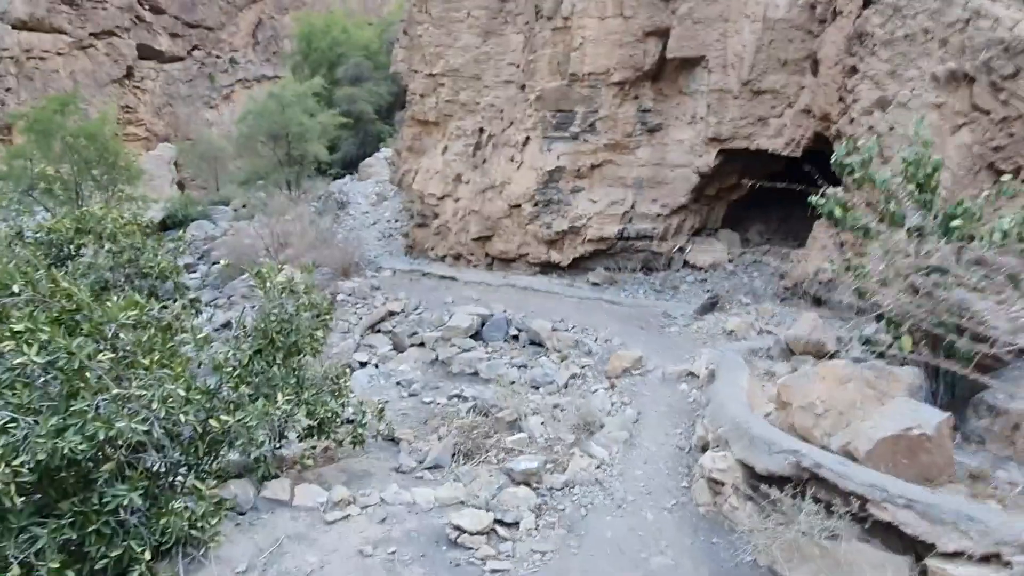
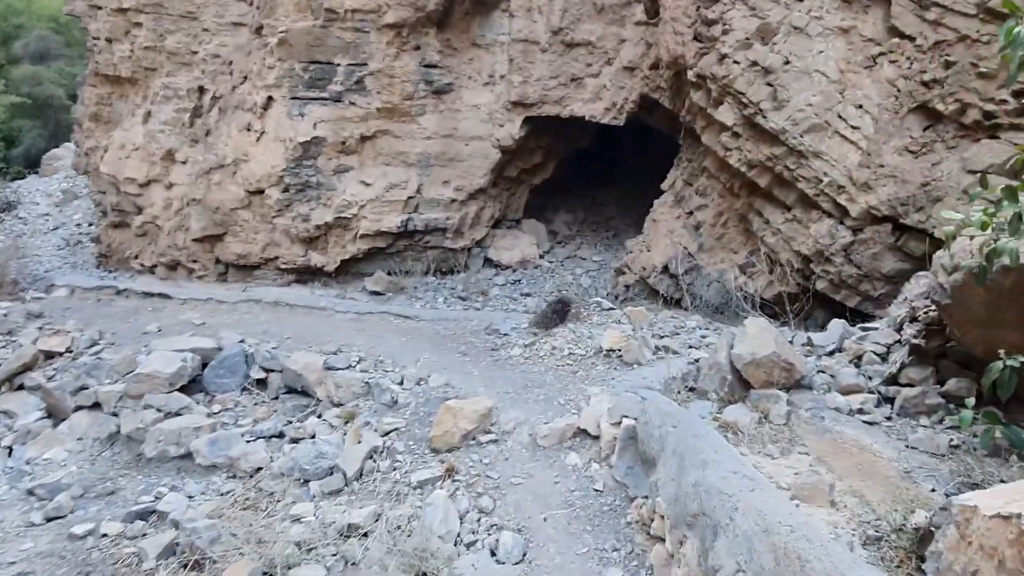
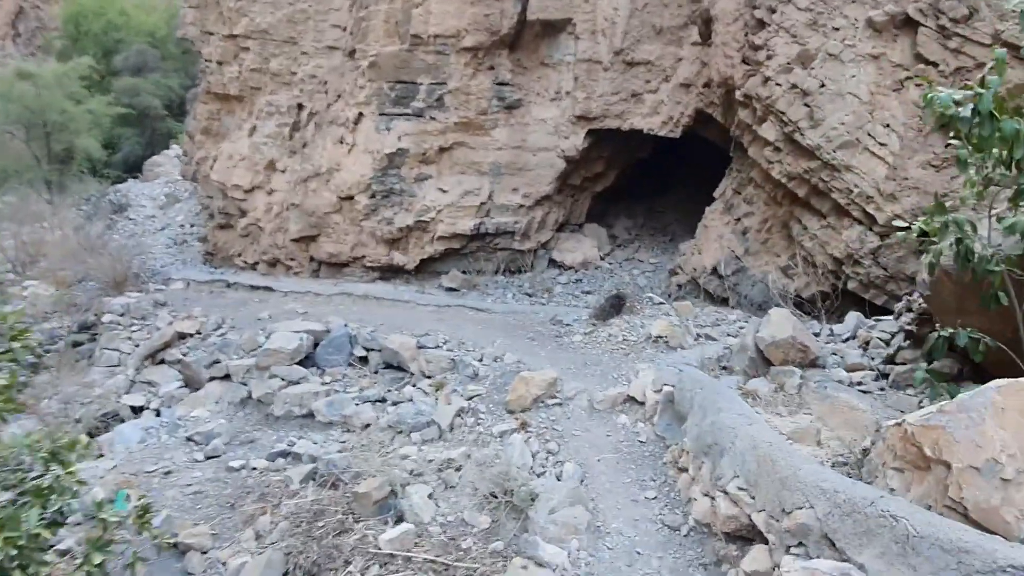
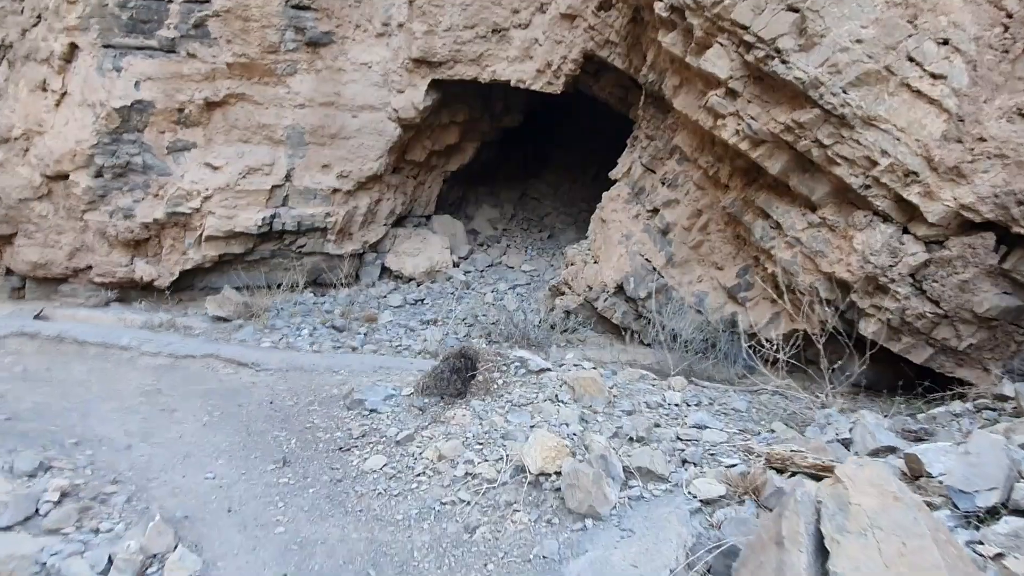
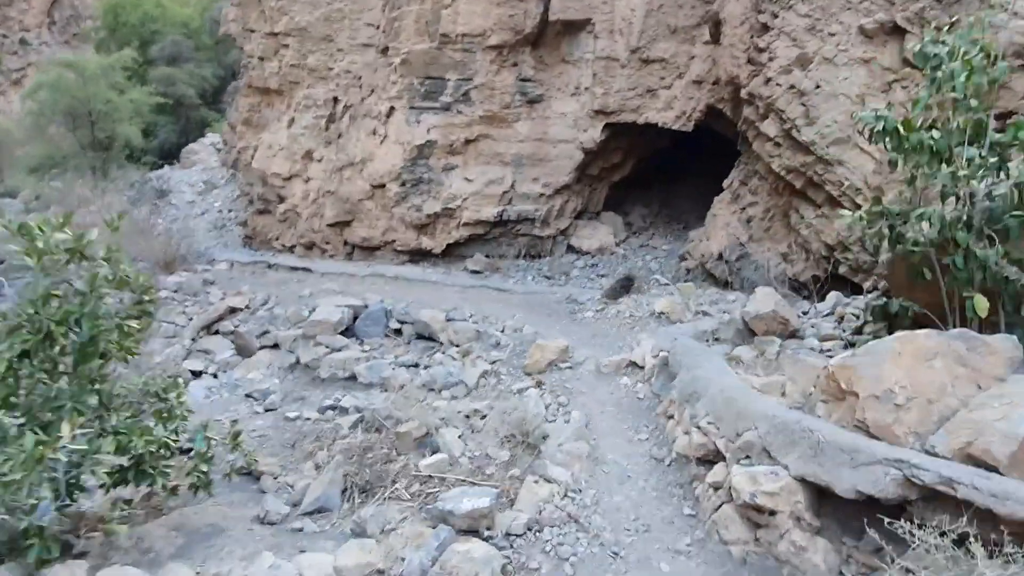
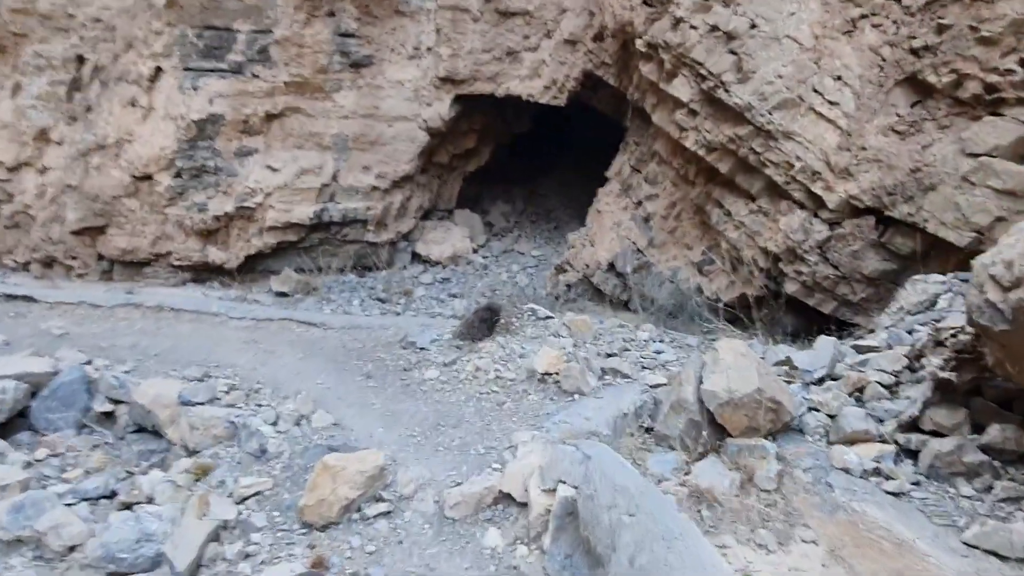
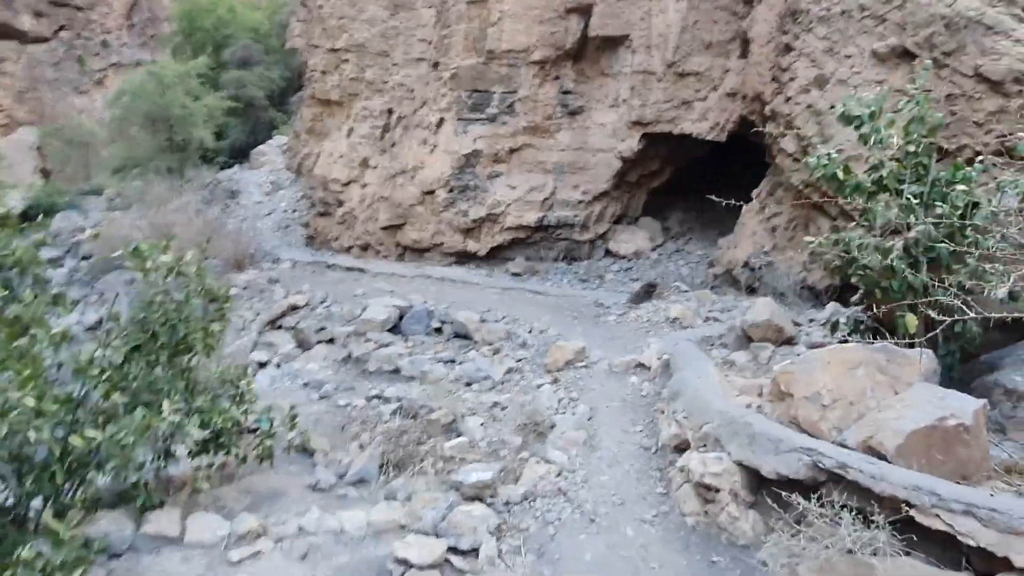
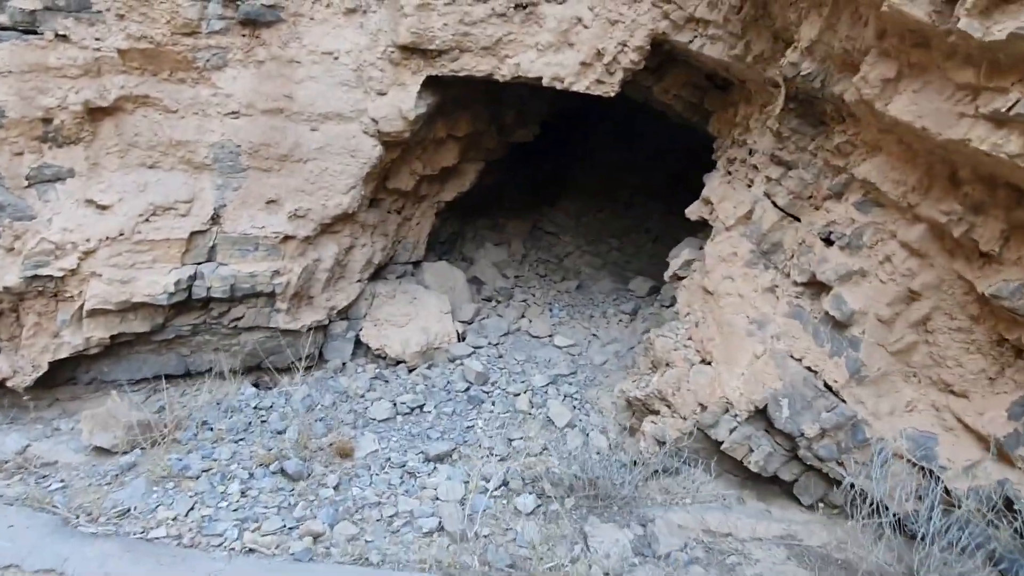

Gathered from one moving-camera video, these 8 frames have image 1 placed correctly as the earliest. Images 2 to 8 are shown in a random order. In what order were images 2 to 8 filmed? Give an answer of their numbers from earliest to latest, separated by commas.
7, 5, 3, 2, 6, 4, 8
